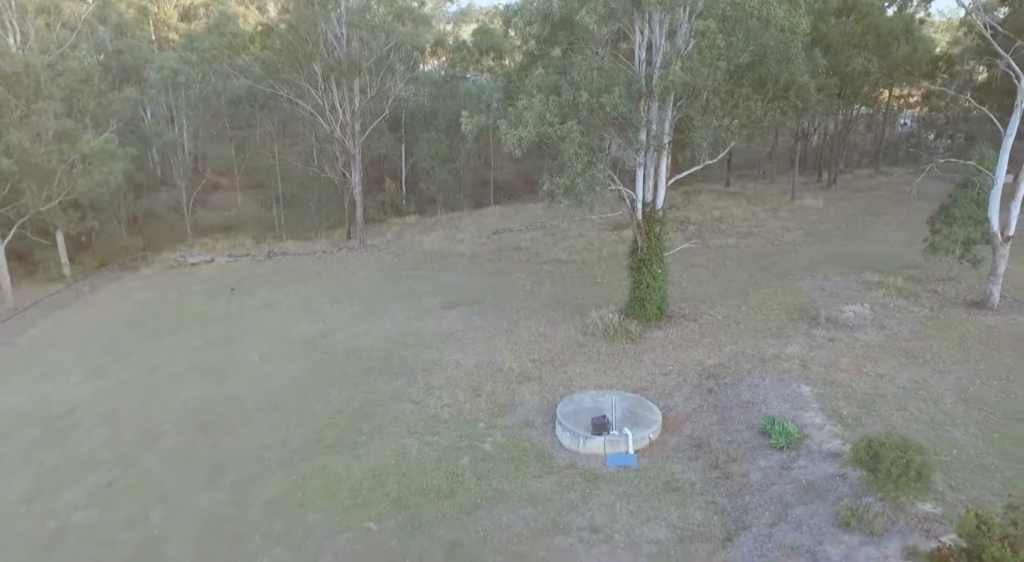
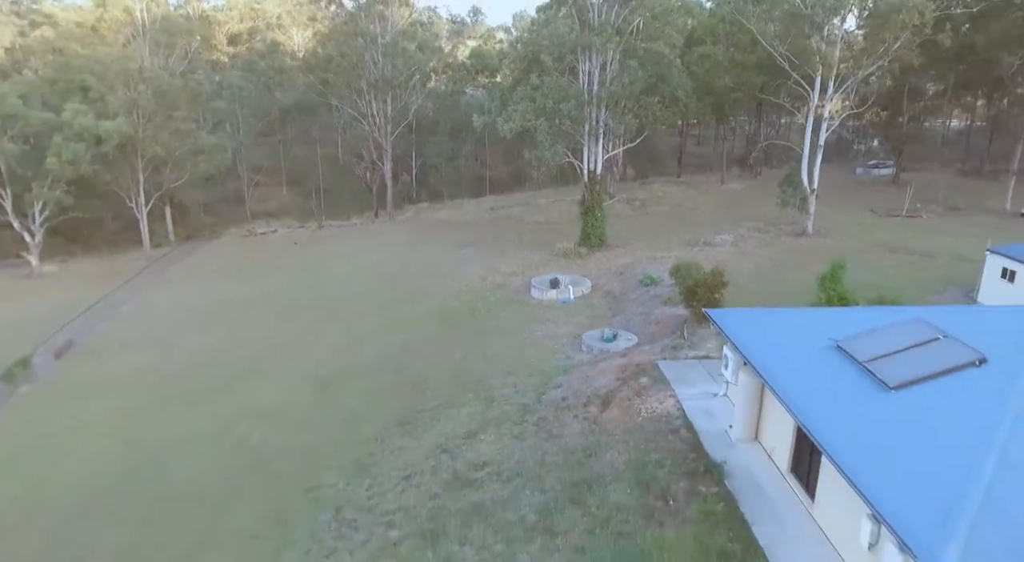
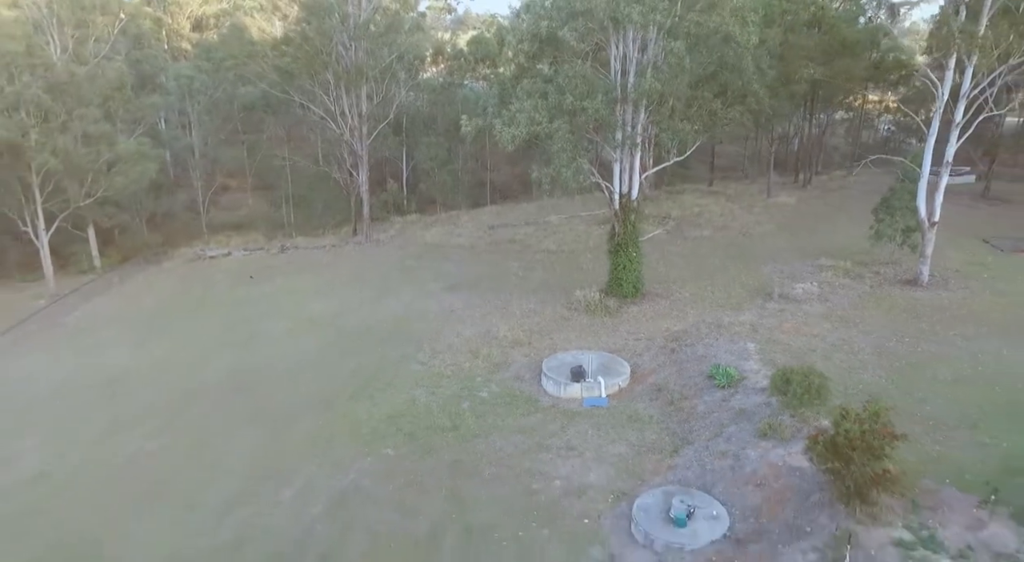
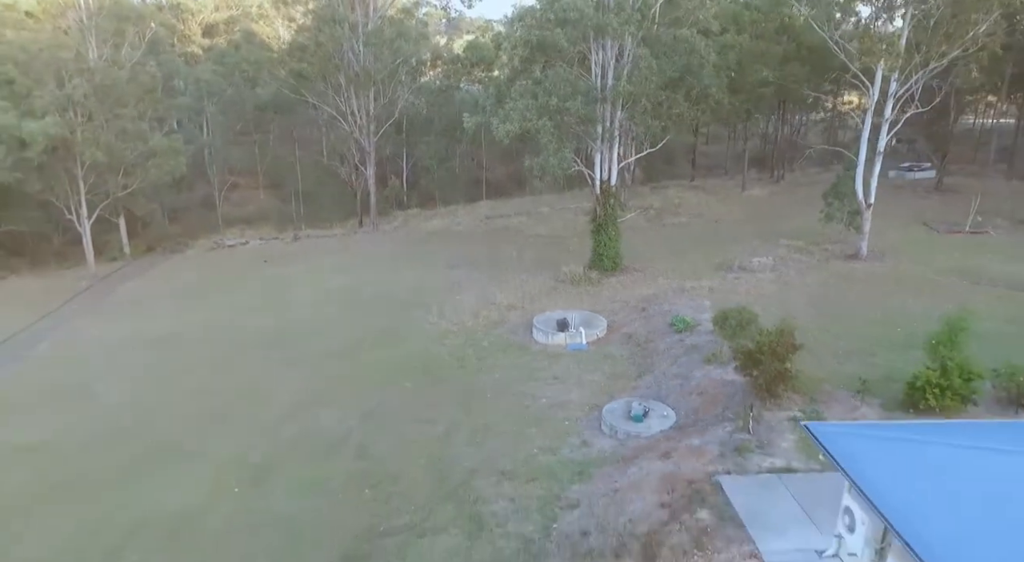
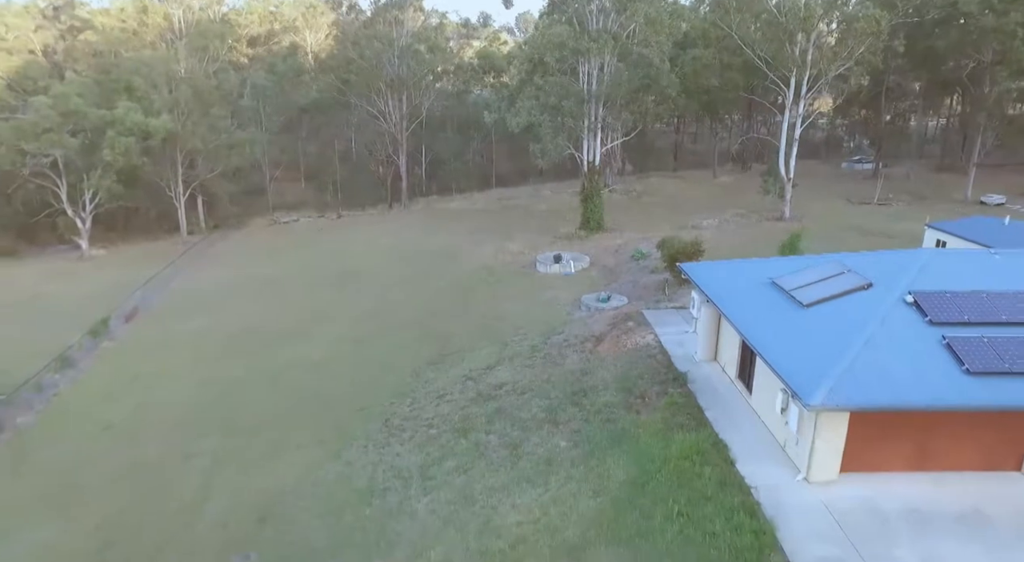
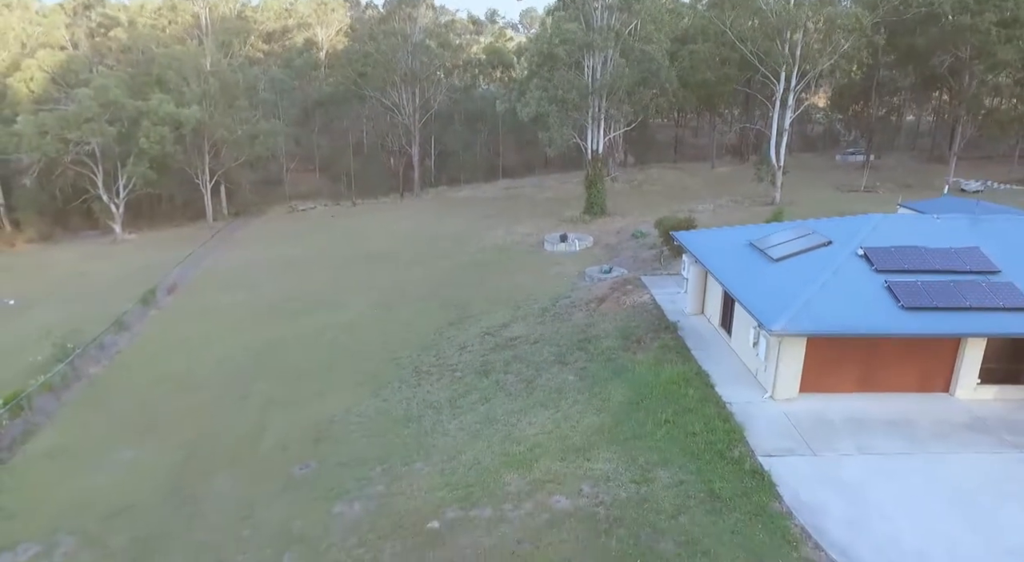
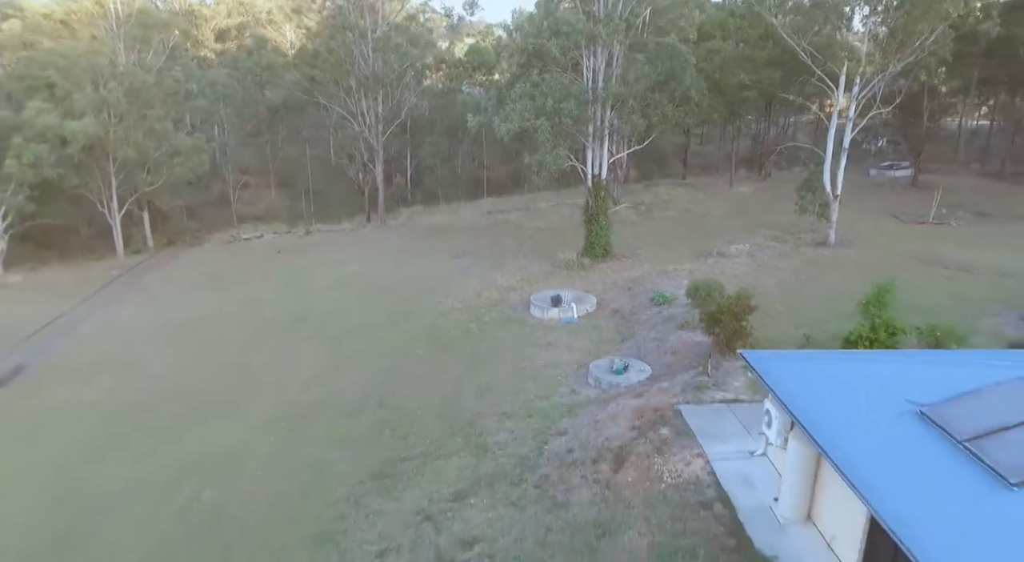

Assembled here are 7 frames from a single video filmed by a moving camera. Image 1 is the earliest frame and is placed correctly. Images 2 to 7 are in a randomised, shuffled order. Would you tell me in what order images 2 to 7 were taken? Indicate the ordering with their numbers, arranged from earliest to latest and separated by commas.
3, 4, 7, 2, 5, 6
